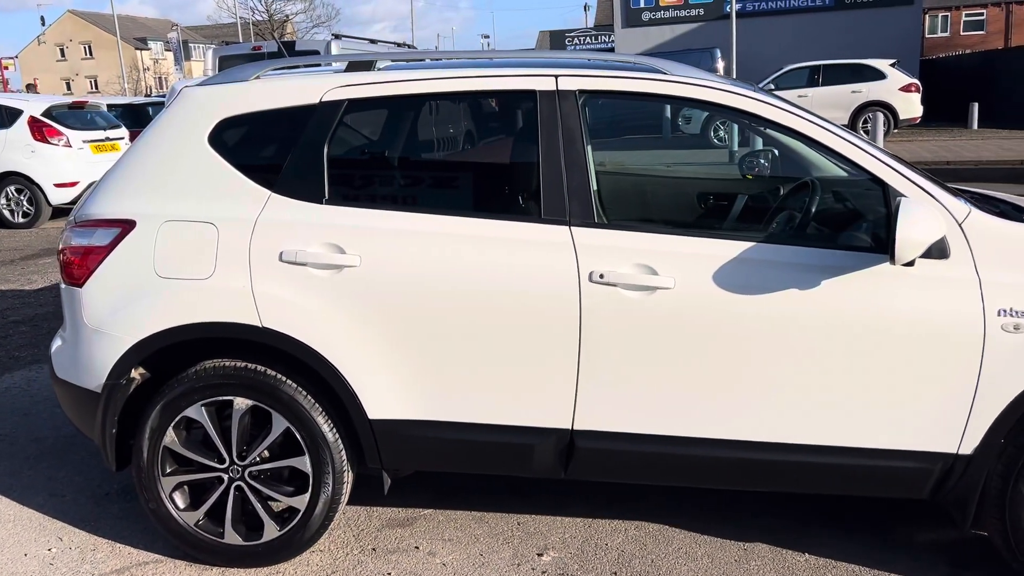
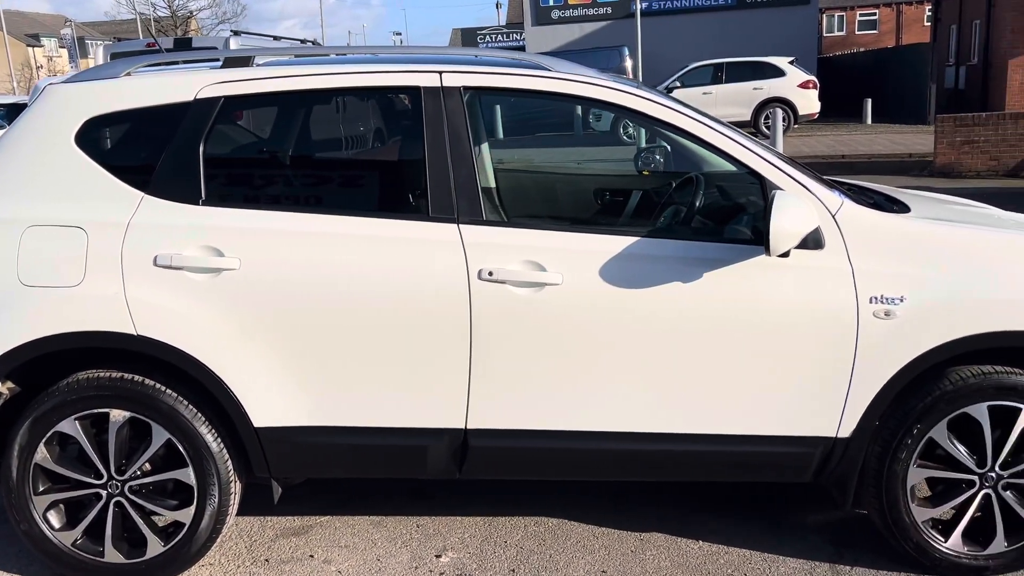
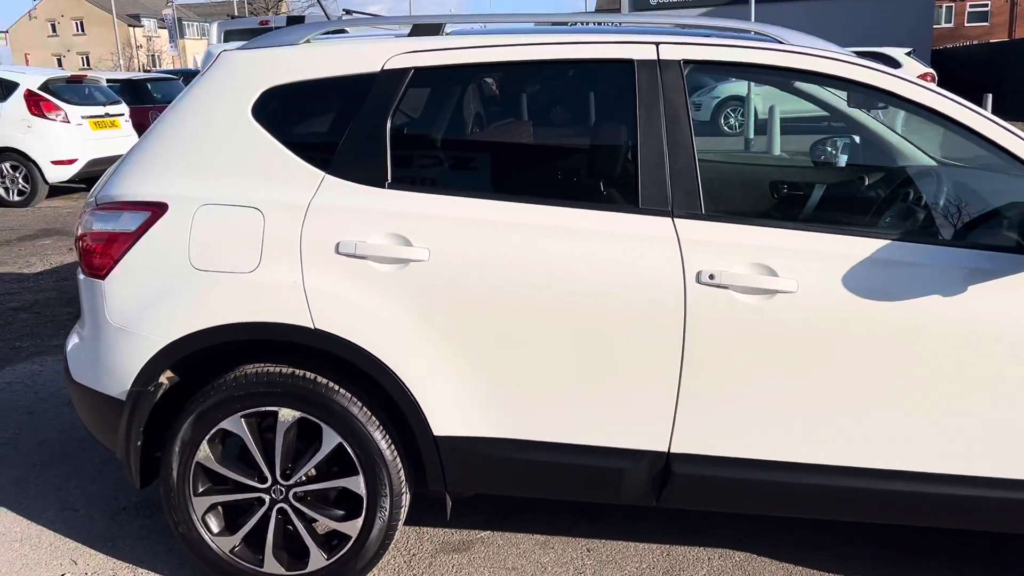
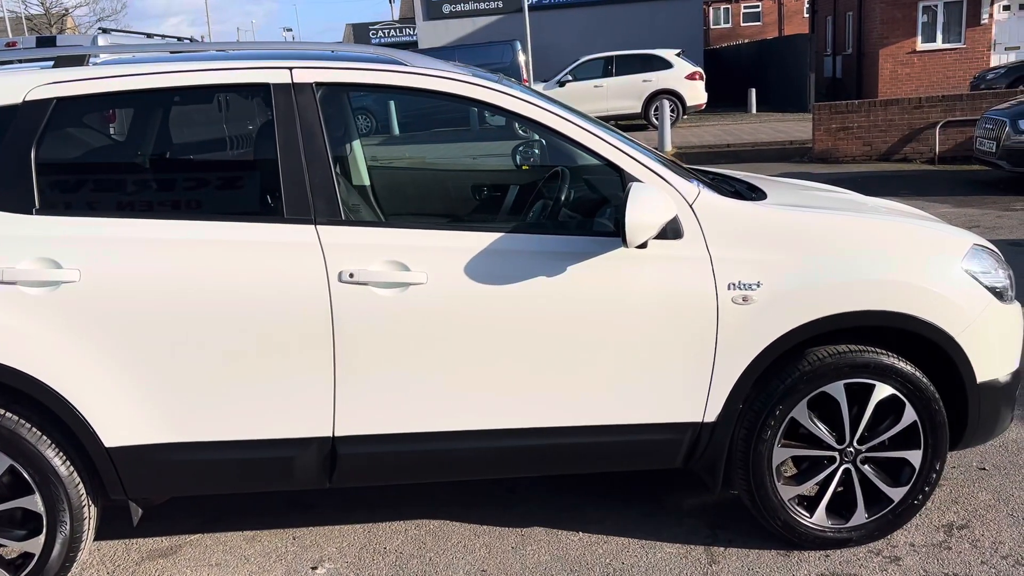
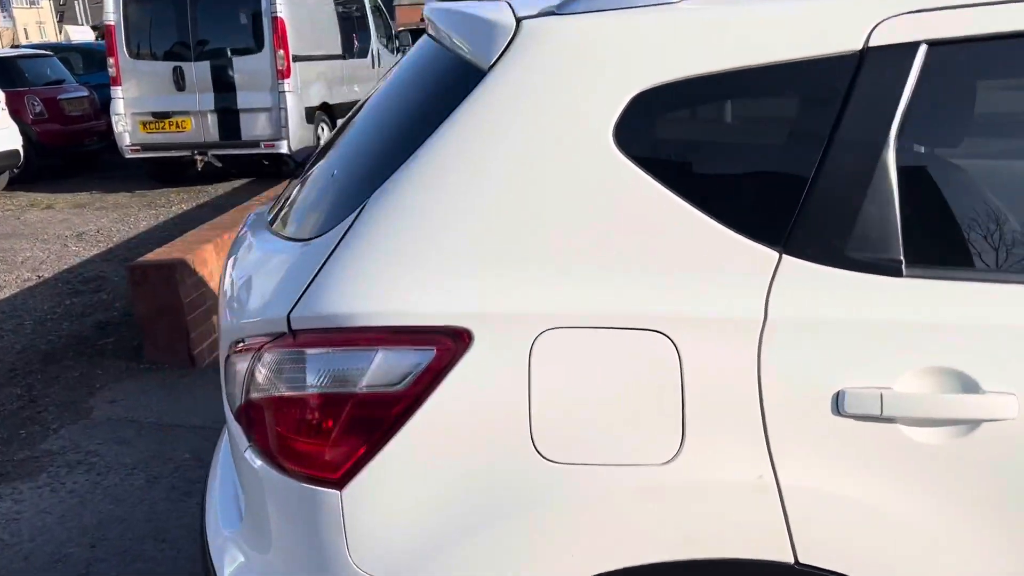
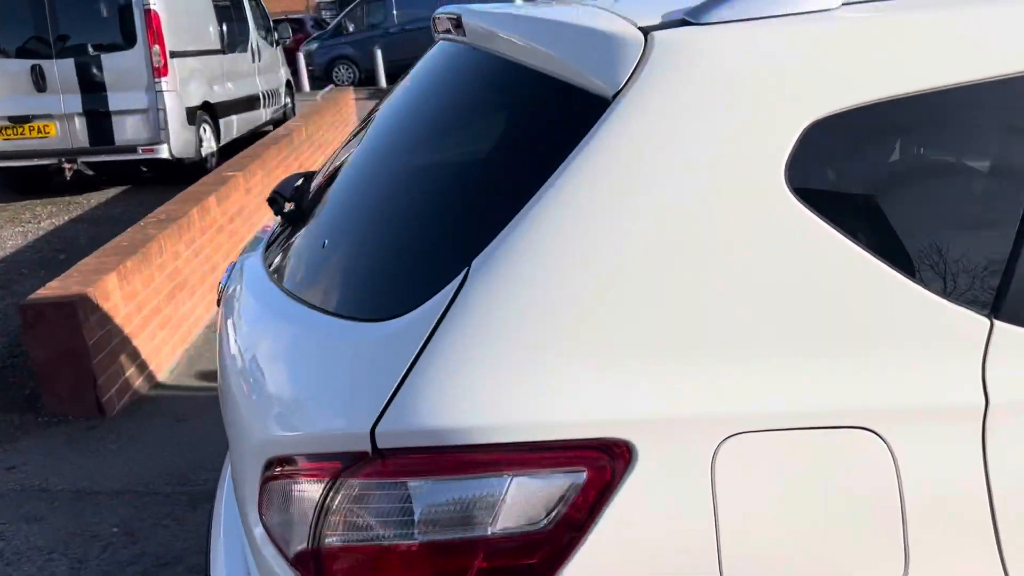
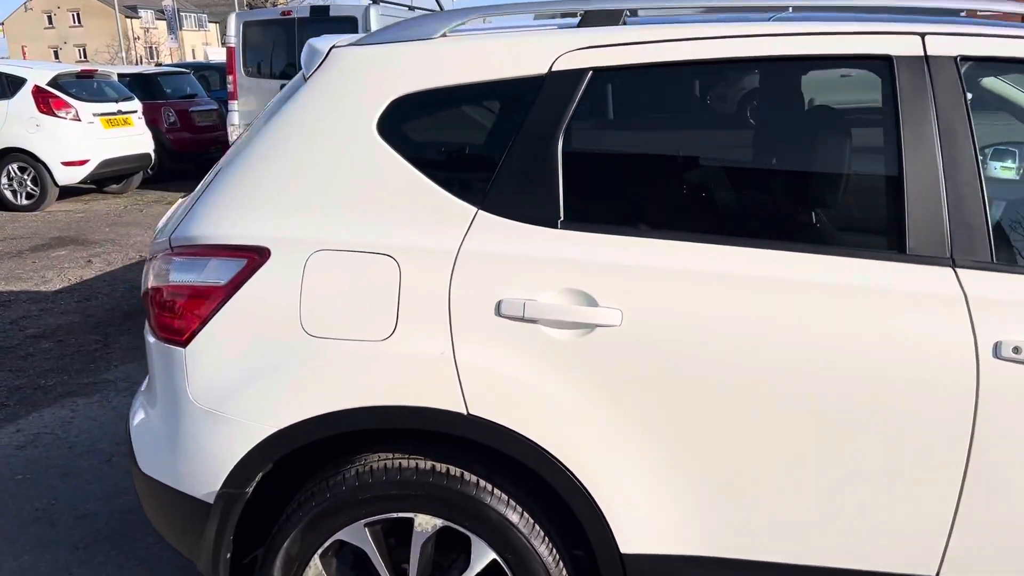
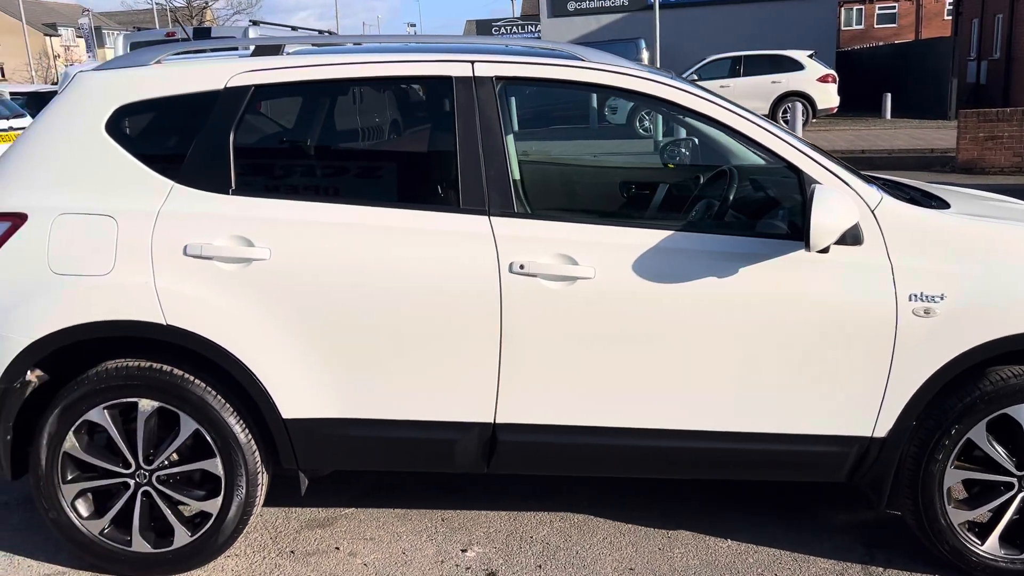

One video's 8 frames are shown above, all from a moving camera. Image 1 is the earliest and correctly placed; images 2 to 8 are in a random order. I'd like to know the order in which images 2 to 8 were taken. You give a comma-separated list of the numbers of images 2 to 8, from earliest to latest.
2, 4, 8, 3, 7, 5, 6
